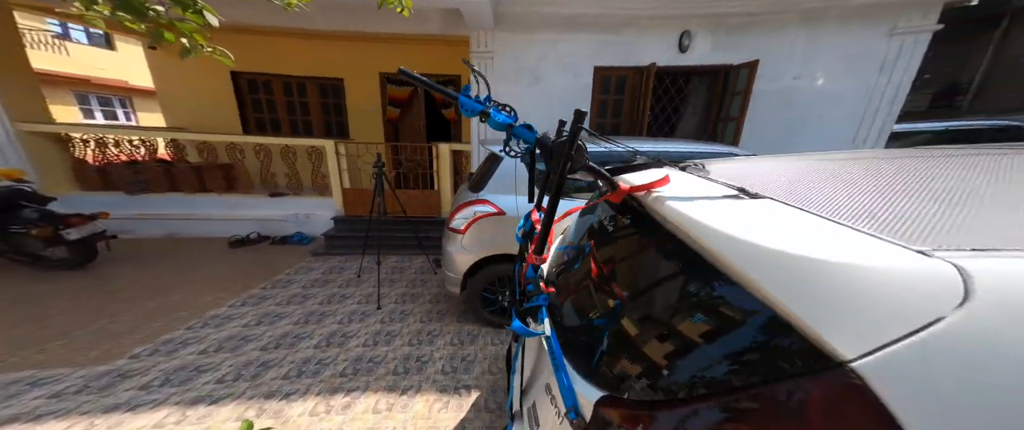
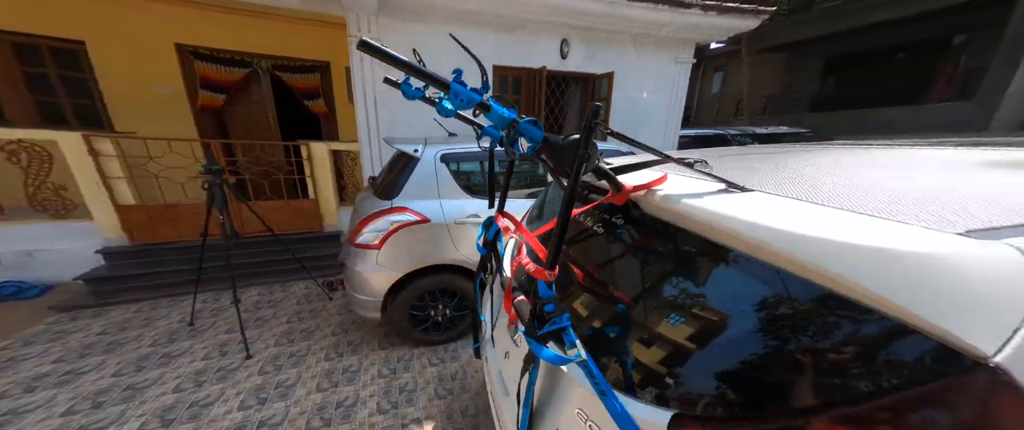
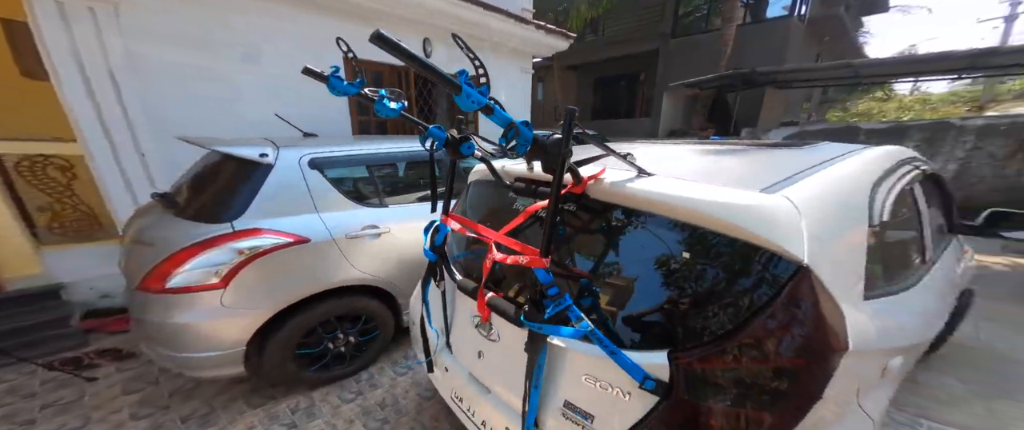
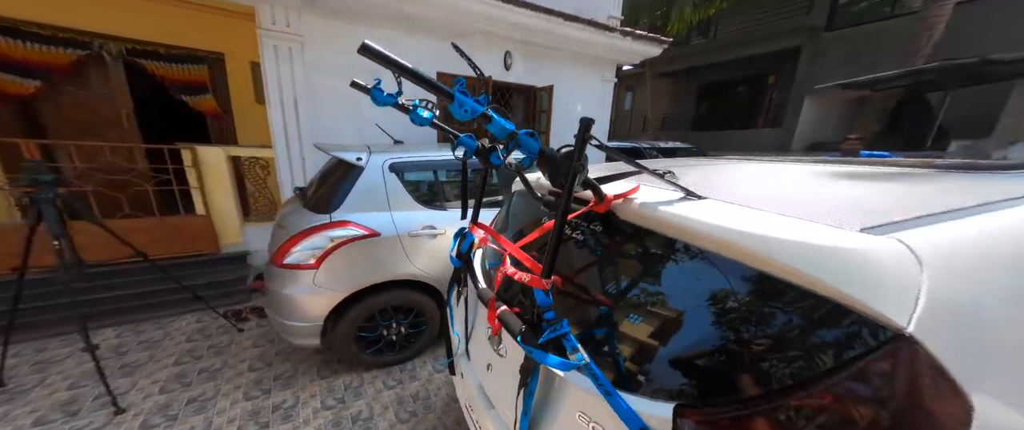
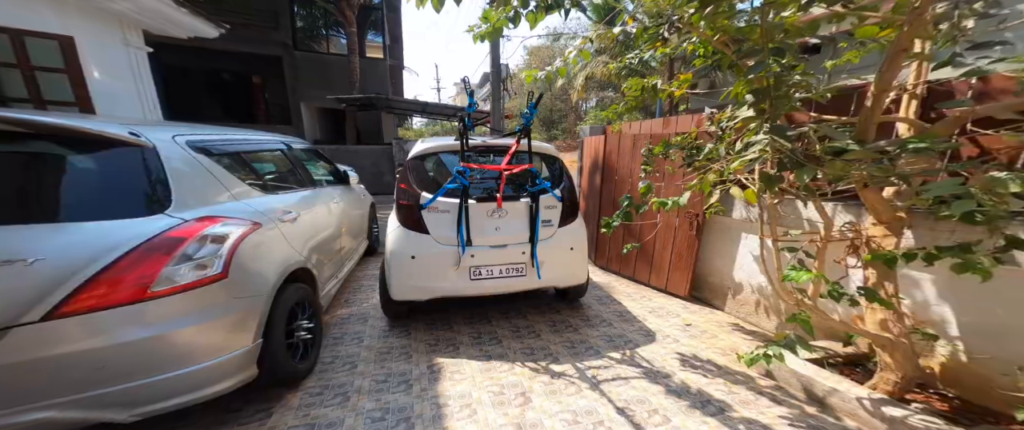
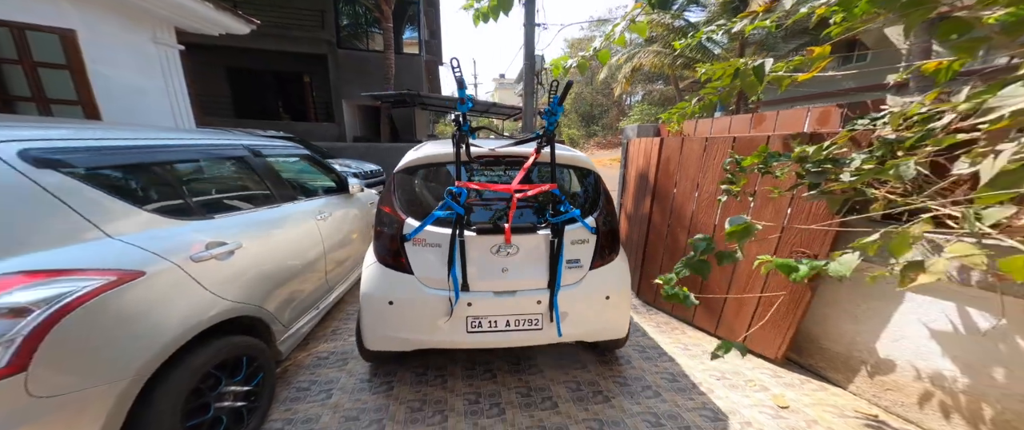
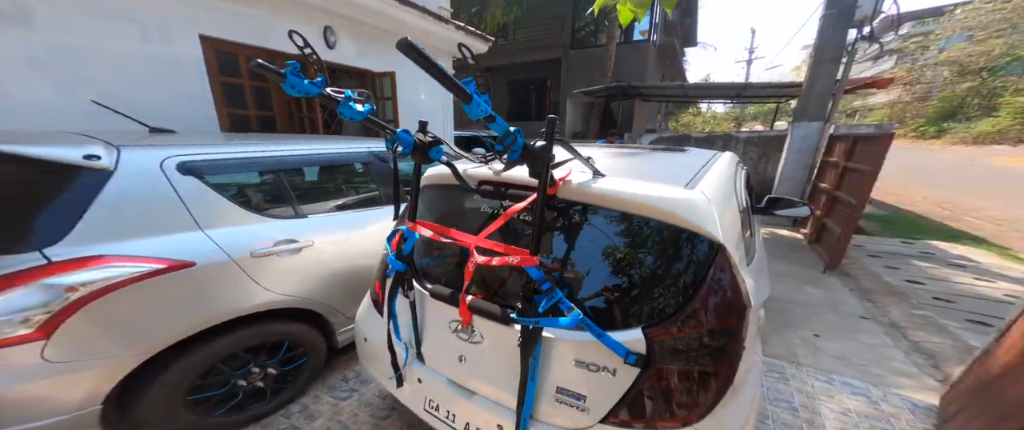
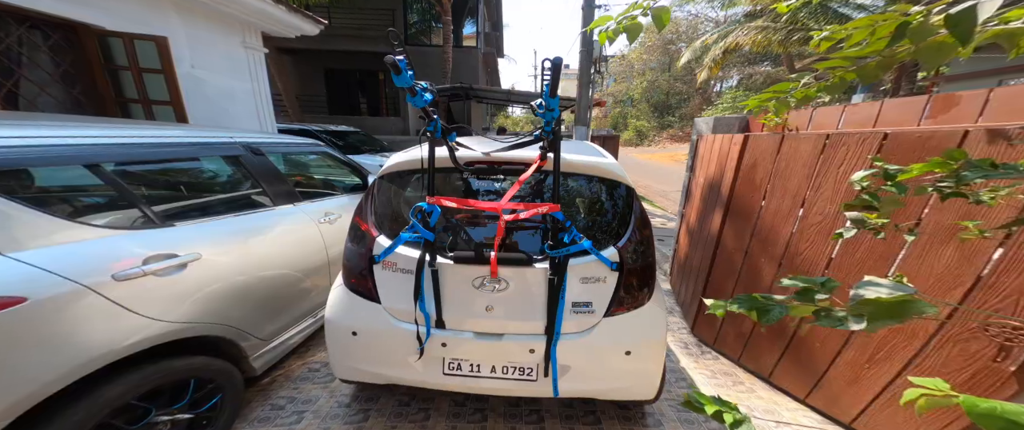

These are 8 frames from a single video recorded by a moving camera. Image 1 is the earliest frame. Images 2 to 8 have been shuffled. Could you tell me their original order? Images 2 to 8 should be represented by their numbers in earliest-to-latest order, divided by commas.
2, 4, 3, 7, 8, 6, 5
